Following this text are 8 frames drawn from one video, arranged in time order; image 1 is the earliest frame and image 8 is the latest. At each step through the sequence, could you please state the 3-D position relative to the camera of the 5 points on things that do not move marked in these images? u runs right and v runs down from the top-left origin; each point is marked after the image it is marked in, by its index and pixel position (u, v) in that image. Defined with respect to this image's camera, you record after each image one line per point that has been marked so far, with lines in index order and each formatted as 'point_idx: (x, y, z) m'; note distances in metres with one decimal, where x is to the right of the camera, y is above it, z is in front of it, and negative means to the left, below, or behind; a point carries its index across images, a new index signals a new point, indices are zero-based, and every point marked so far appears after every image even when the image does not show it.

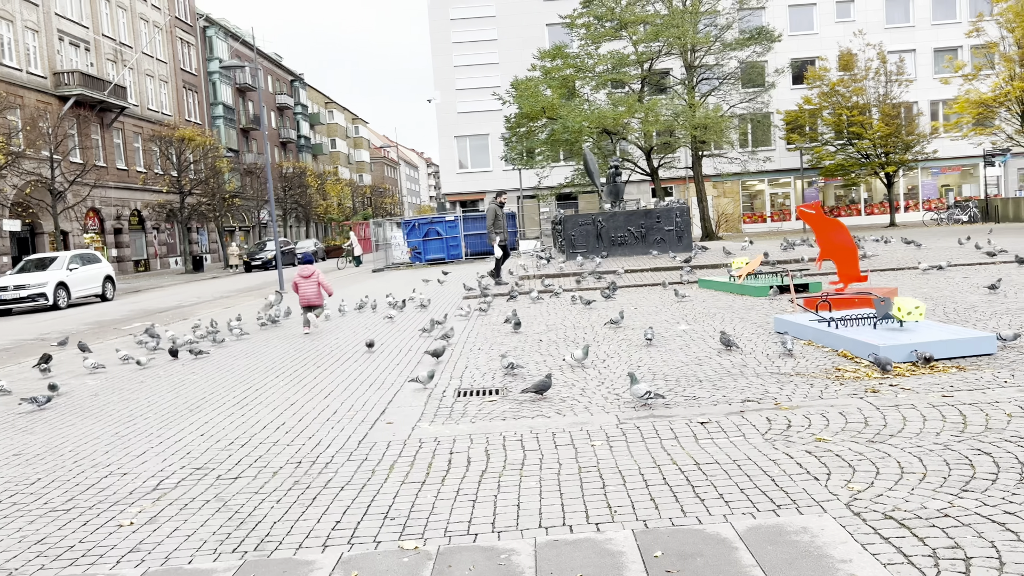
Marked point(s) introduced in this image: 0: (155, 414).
0: (-3.5, -1.3, +8.6) m
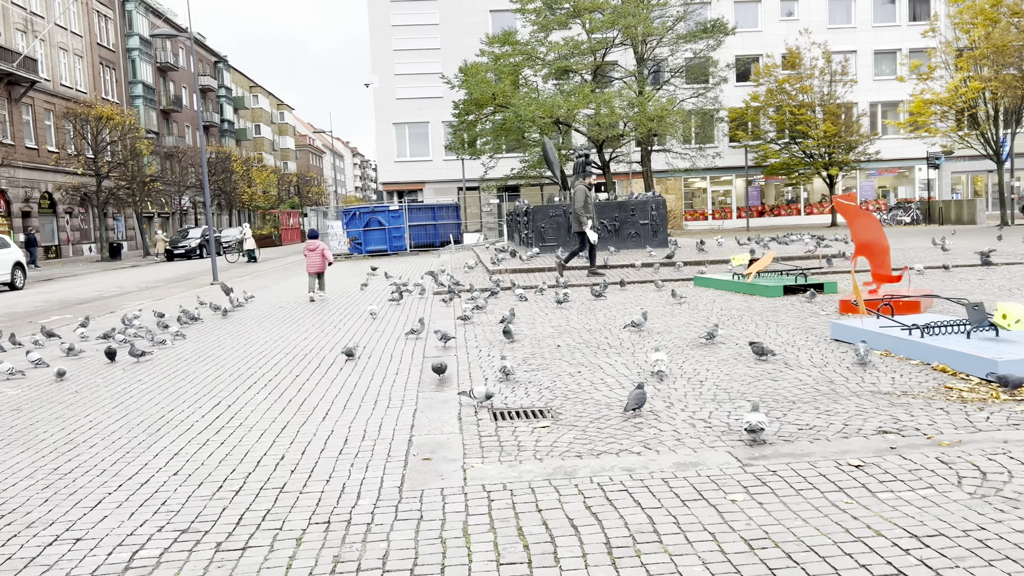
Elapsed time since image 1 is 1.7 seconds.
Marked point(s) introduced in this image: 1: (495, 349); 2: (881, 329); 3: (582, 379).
0: (-3.2, -1.2, +6.7) m
1: (-0.2, -0.7, +9.7) m
2: (+3.6, -0.4, +8.4) m
3: (+0.7, -0.8, +7.9) m
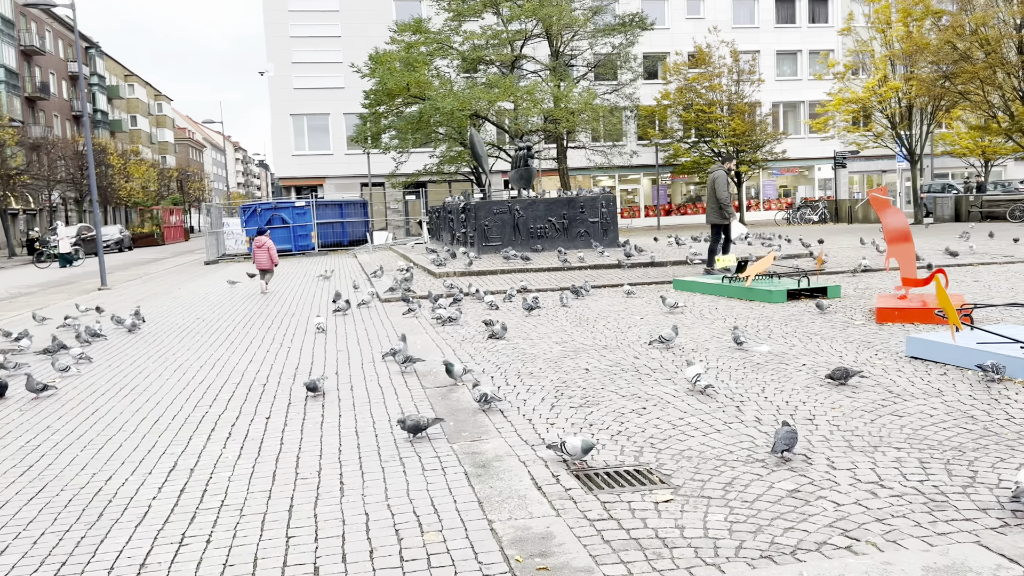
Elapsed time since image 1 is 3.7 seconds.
0: (-2.6, -1.3, +4.5) m
1: (0.0, -0.8, +7.9) m
2: (+3.9, -0.5, +7.1) m
3: (+1.0, -0.9, +6.2) m
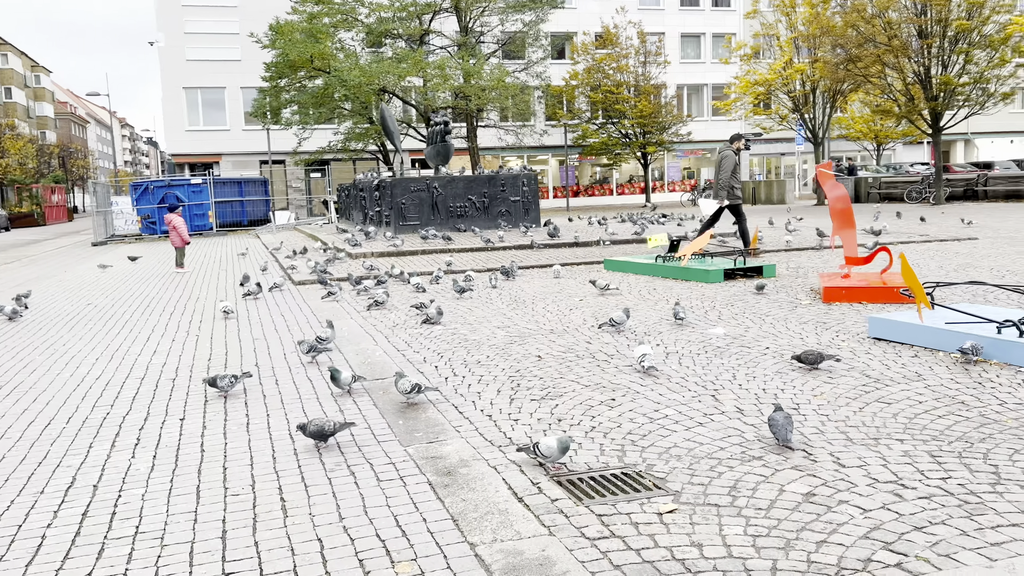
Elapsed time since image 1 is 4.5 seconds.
0: (-2.7, -1.3, +3.6) m
1: (-0.5, -0.6, +7.2) m
2: (+3.5, -0.3, +6.8) m
3: (+0.8, -0.8, +5.6) m
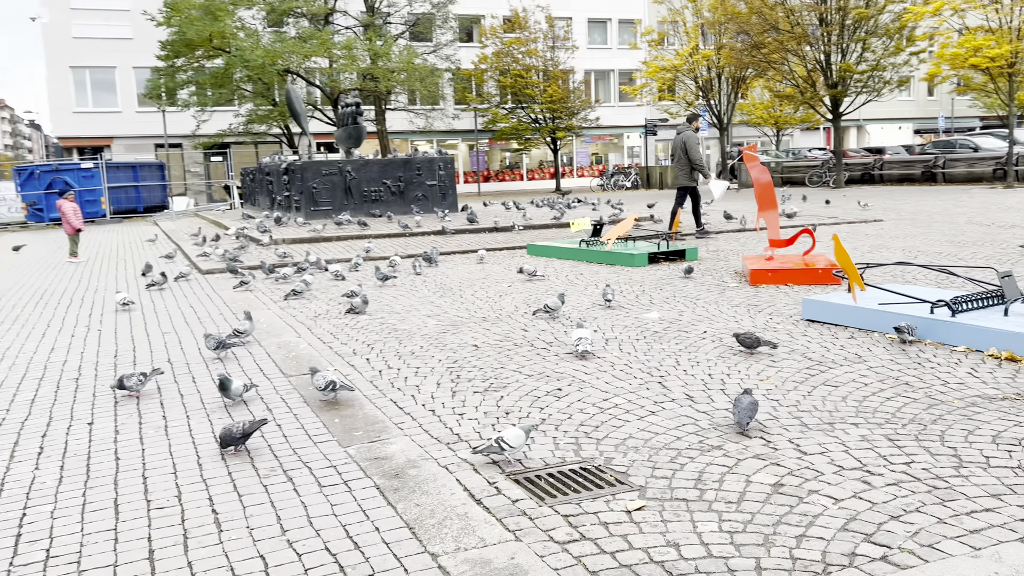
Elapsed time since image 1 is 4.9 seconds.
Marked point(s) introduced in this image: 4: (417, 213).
0: (-2.8, -1.2, +3.0) m
1: (-1.0, -0.5, +6.9) m
2: (+3.0, -0.2, +6.9) m
3: (+0.4, -0.7, +5.4) m
4: (-2.1, +1.7, +19.2) m
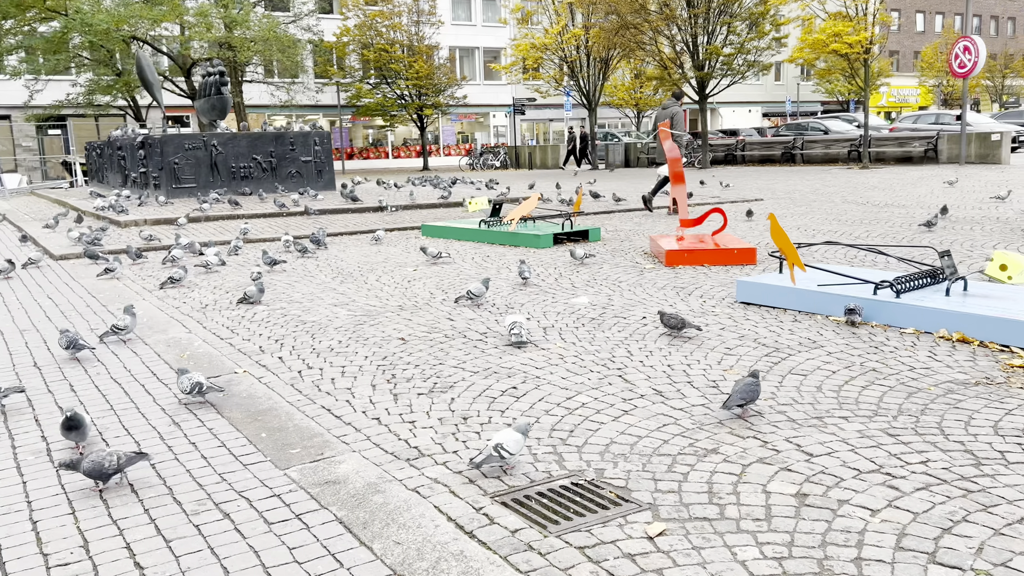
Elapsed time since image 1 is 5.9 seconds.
0: (-2.6, -1.3, +2.0) m
1: (-1.5, -0.5, +6.1) m
2: (+2.5, 0.0, +6.7) m
3: (+0.2, -0.6, +4.8) m
4: (-4.6, +2.0, +18.0) m
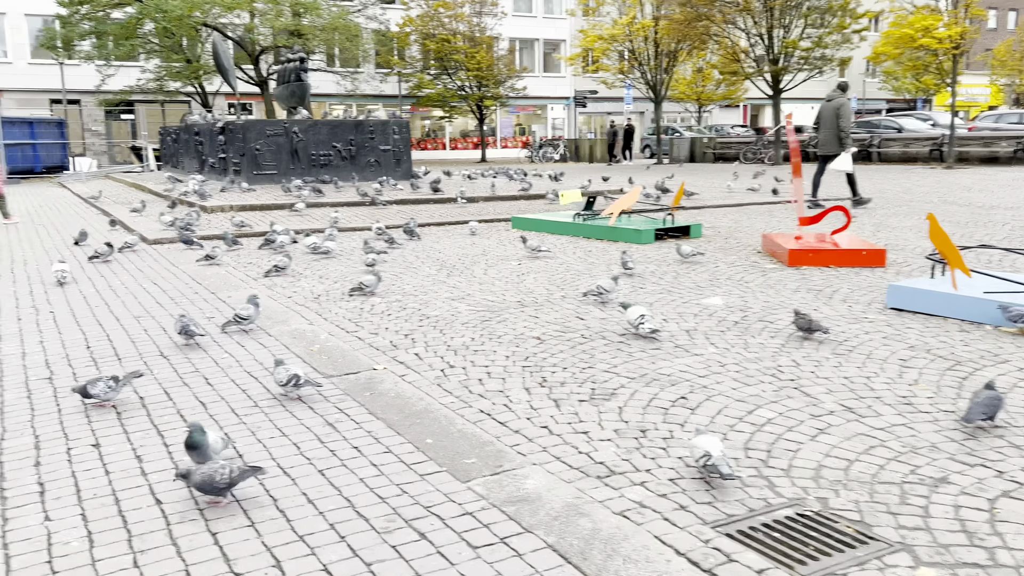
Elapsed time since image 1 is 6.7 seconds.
0: (-1.8, -1.2, +1.7) m
1: (-0.5, -0.4, +5.7) m
2: (+3.5, -0.1, +6.2) m
3: (+1.1, -0.7, +4.4) m
4: (-2.9, +2.2, +17.8) m
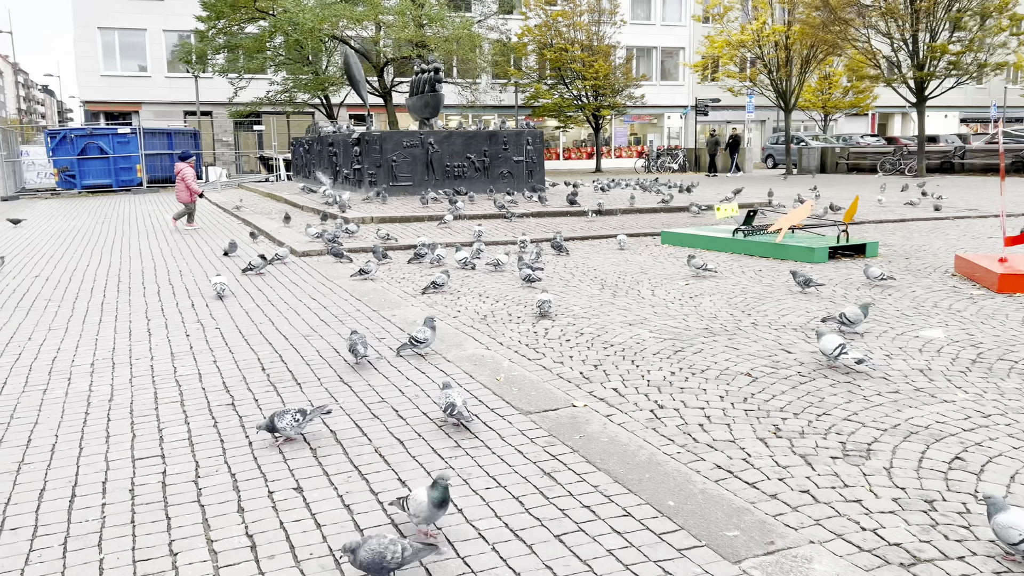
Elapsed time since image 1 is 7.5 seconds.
0: (-1.1, -1.3, +1.3) m
1: (+0.8, -0.6, +5.1) m
2: (+4.8, -0.3, +5.1) m
3: (+2.1, -0.8, +3.7) m
4: (-0.2, +2.0, +17.5) m
